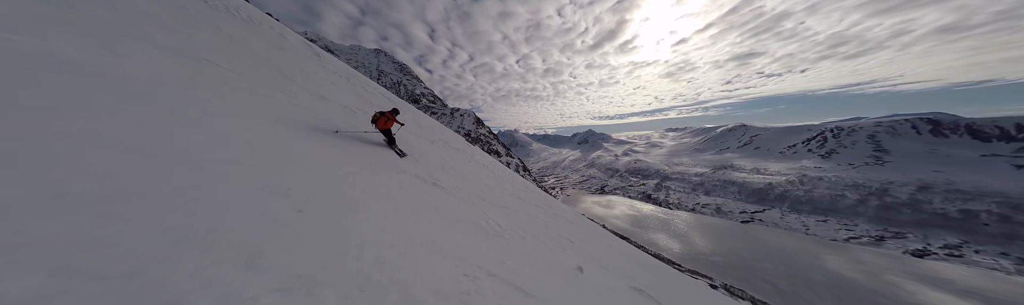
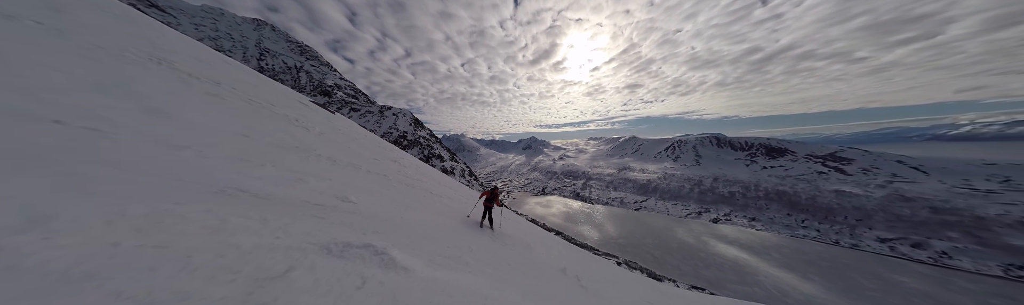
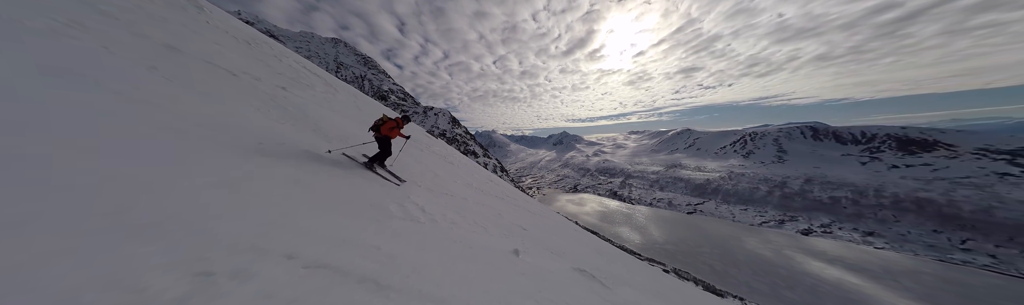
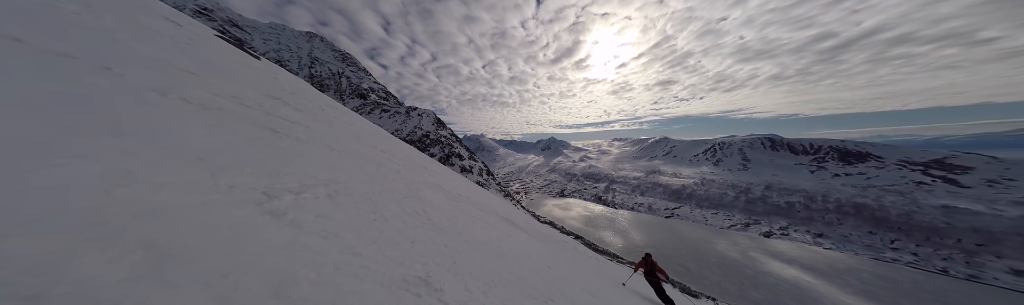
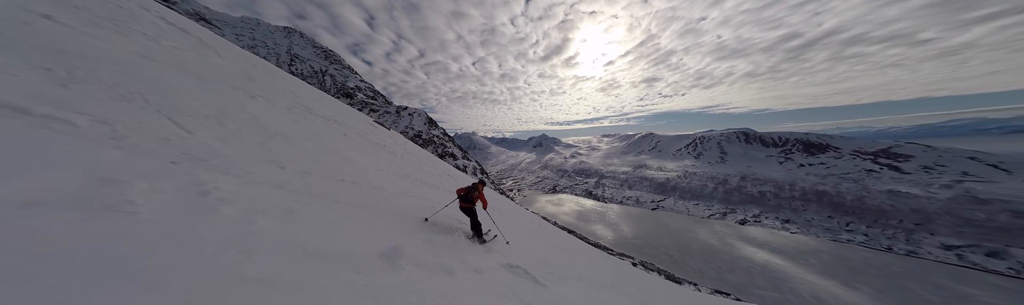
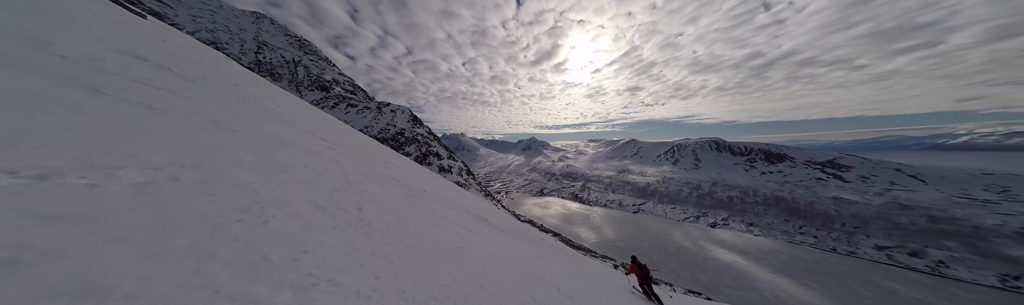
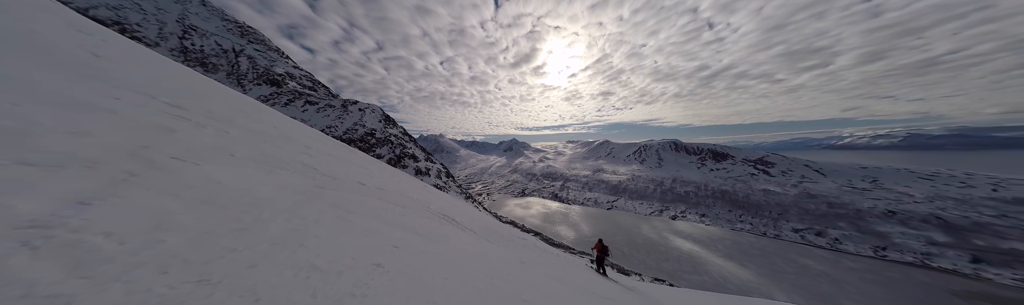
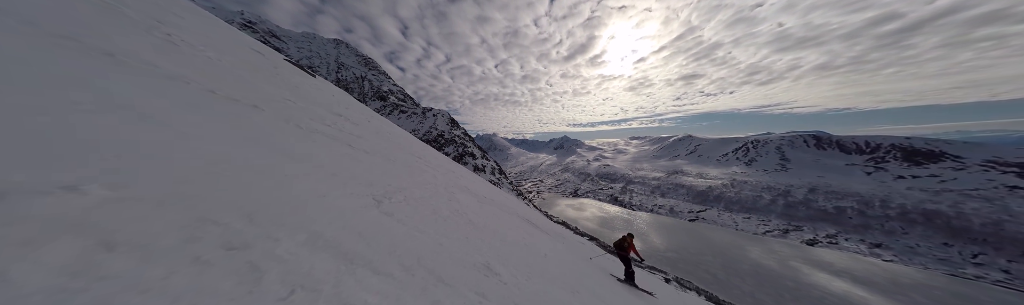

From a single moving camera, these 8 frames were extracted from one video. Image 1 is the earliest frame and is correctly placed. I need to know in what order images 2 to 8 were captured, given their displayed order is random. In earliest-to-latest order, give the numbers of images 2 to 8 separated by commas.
3, 5, 2, 8, 4, 6, 7
